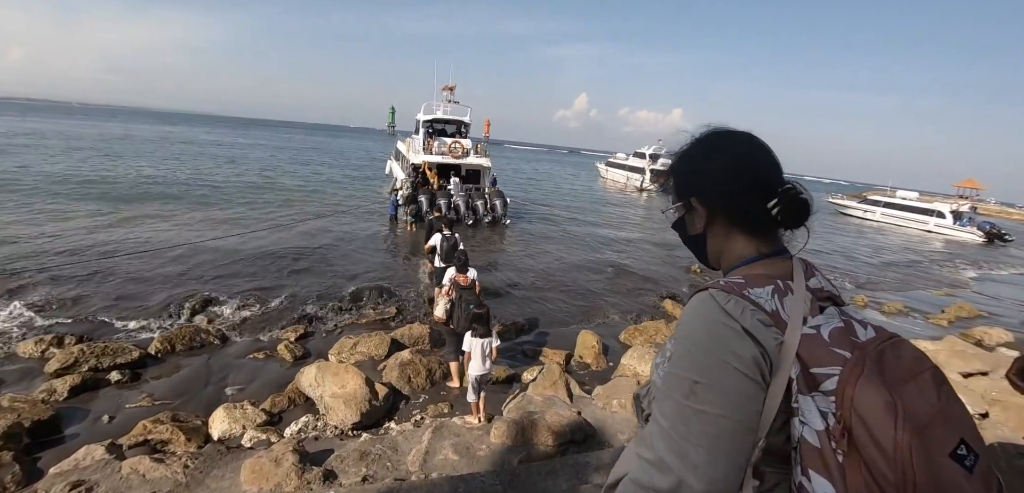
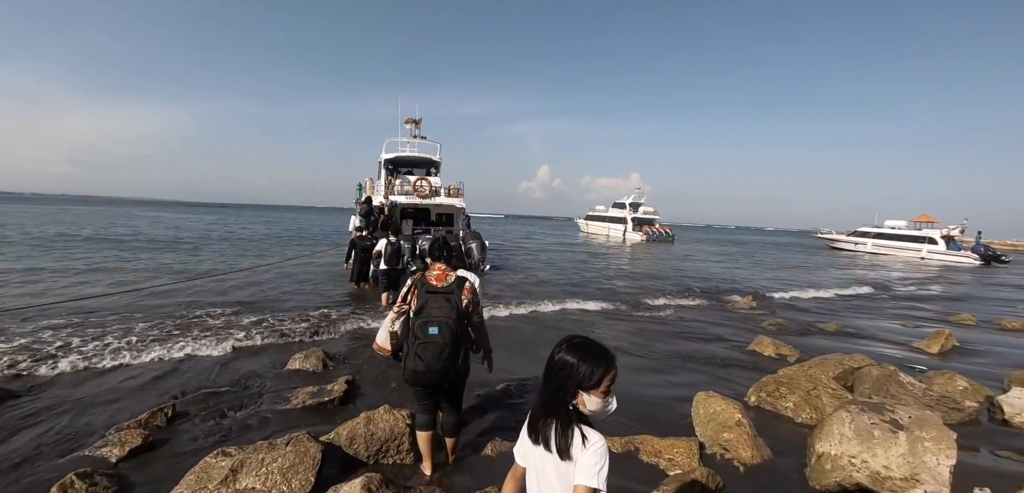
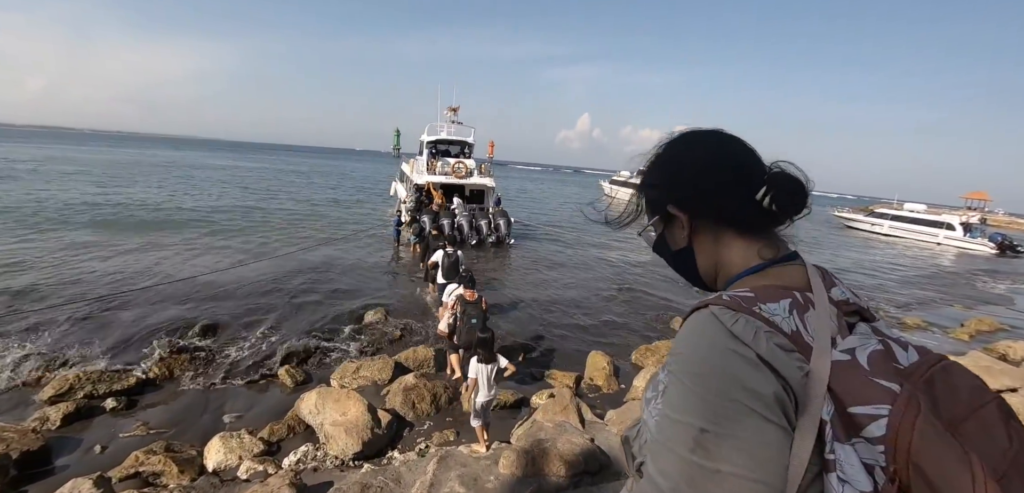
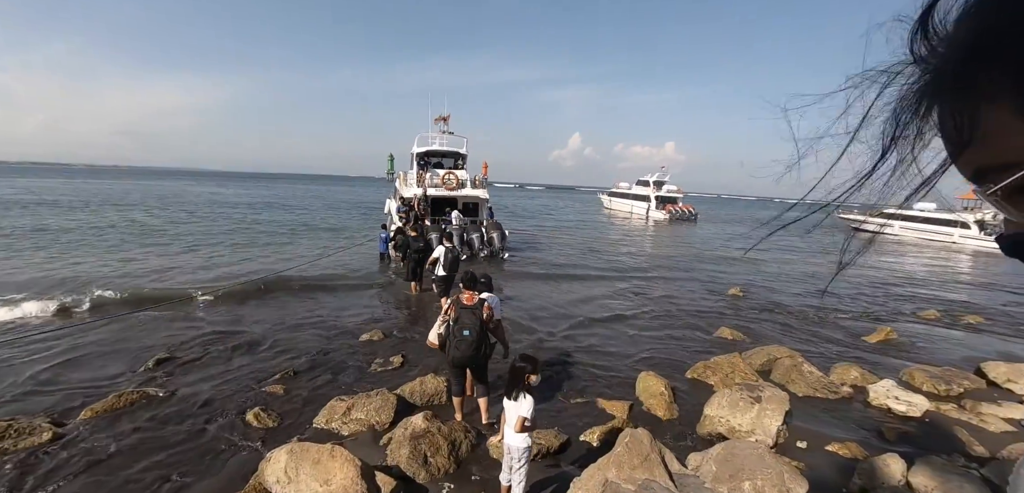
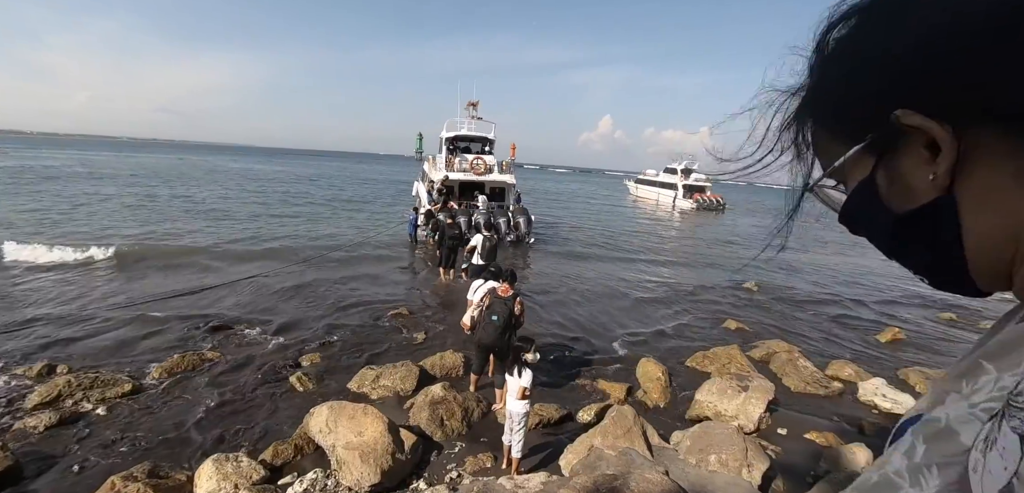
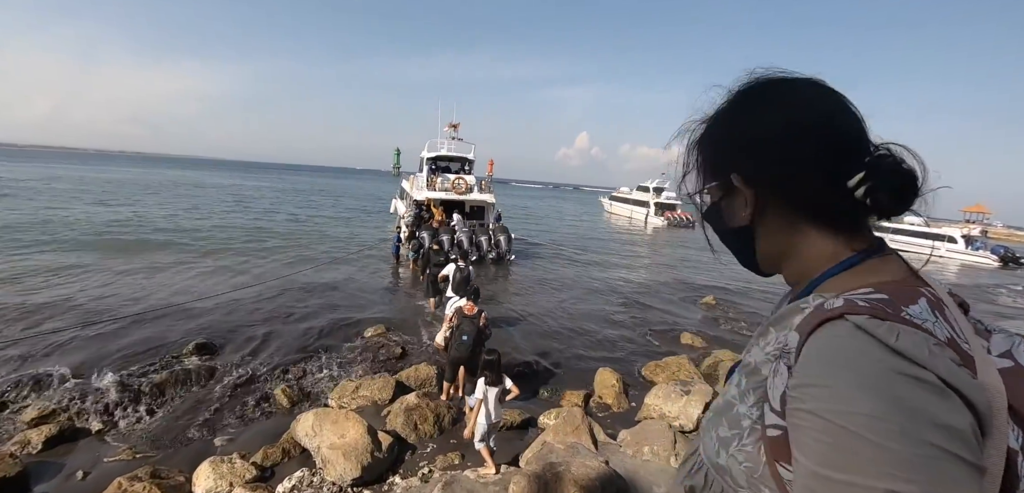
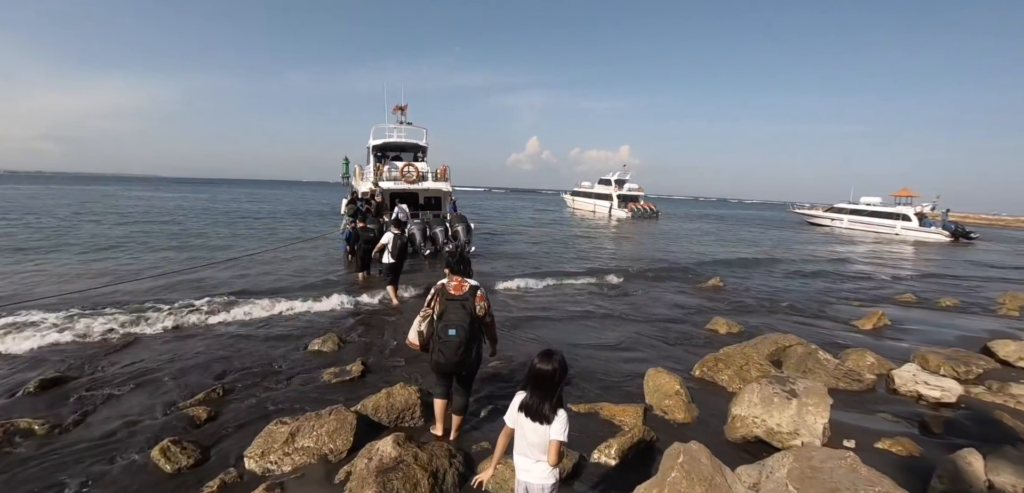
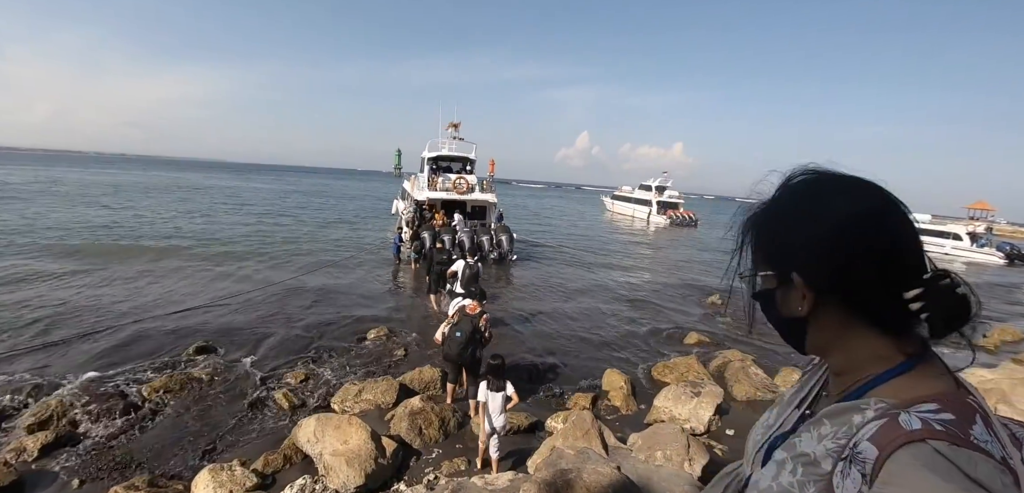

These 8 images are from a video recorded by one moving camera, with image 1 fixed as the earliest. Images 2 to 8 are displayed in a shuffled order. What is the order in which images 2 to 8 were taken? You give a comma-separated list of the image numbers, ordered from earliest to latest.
3, 6, 8, 5, 4, 7, 2
